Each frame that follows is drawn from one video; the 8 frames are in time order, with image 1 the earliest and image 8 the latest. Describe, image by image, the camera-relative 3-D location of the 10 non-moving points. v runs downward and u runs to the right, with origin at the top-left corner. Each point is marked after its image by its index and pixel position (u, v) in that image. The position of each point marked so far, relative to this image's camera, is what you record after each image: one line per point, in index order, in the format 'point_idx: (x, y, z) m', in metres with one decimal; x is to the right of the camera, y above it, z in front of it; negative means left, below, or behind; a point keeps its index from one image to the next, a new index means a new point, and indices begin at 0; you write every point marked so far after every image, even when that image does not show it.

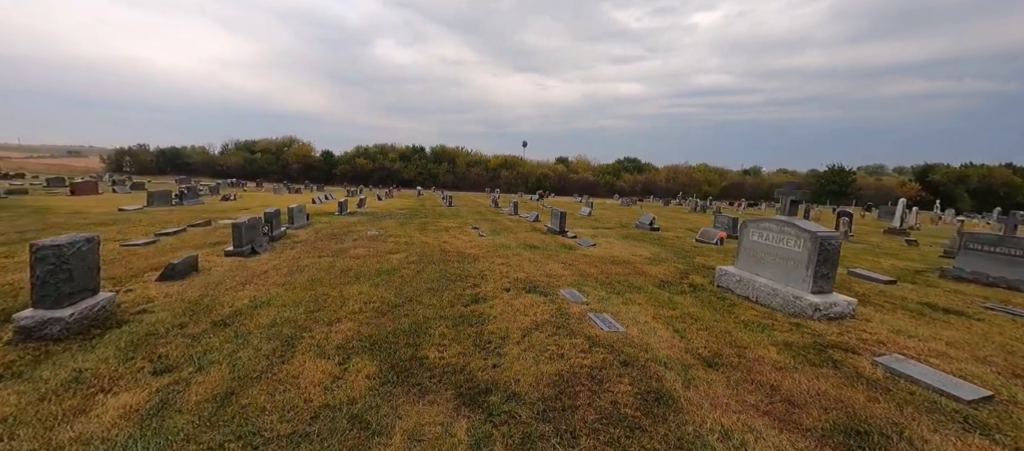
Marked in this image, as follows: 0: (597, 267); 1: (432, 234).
0: (+2.2, -1.1, +9.4) m
1: (-3.0, -0.3, +14.1) m
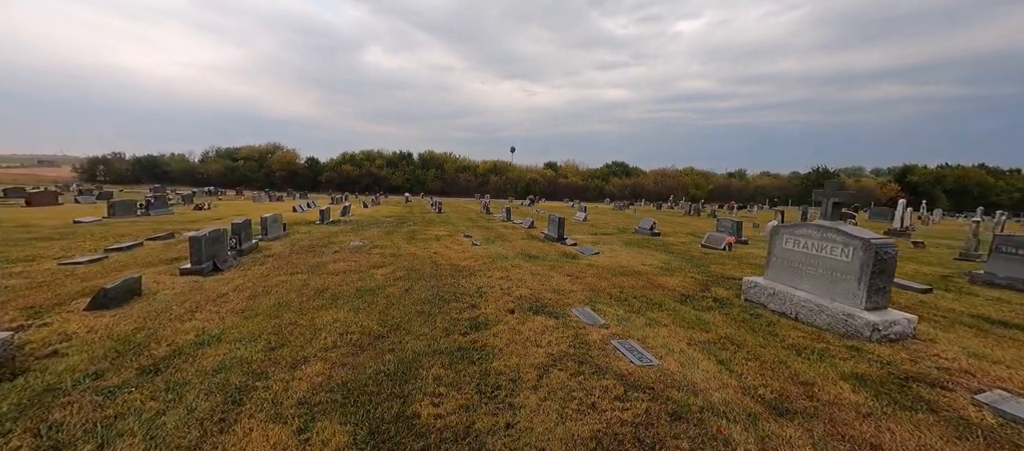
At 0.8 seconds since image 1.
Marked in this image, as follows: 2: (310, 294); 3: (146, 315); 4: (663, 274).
0: (+2.2, -1.2, +8.4) m
1: (-3.1, -0.6, +12.9) m
2: (-3.6, -1.2, +6.8) m
3: (-5.4, -1.3, +5.5) m
4: (+3.7, -1.2, +9.2) m
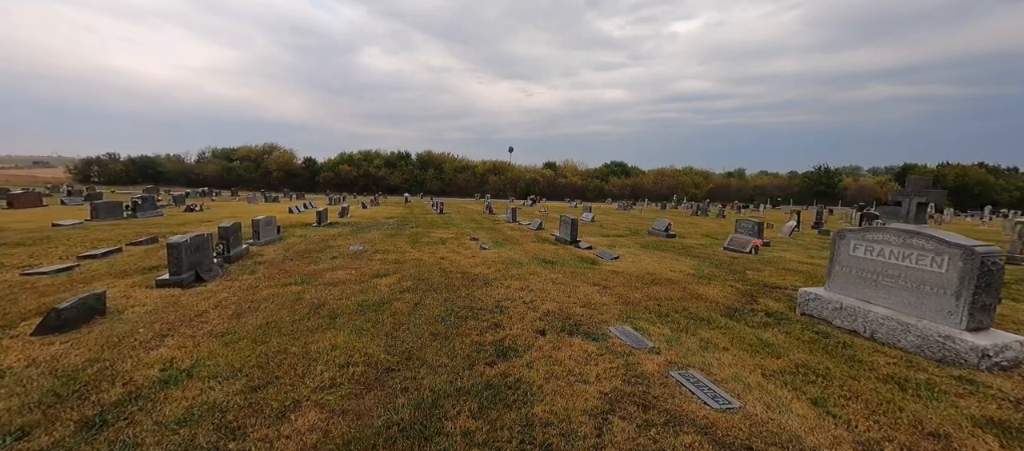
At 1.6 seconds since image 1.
0: (+2.6, -1.3, +7.5) m
1: (-2.8, -0.7, +12.0) m
2: (-3.2, -1.3, +5.8) m
3: (-5.0, -1.4, +4.6) m
4: (+4.1, -1.3, +8.2) m
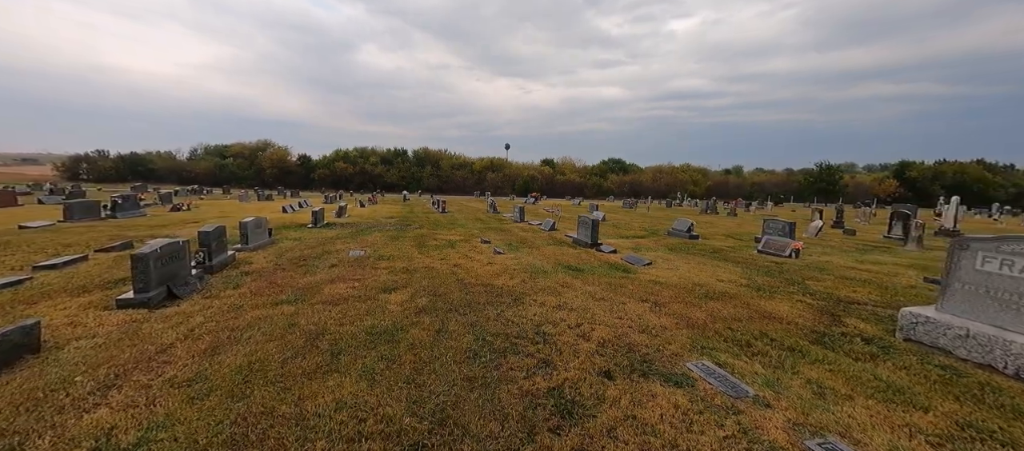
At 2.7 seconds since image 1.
0: (+3.2, -1.4, +6.4) m
1: (-2.2, -0.8, +10.8) m
2: (-2.6, -1.4, +4.6) m
3: (-4.4, -1.5, +3.4) m
4: (+4.7, -1.3, +7.1) m
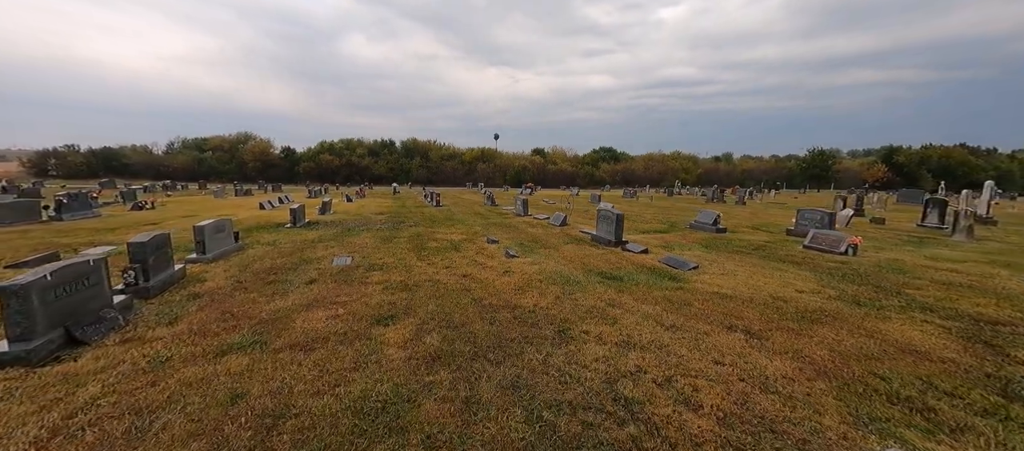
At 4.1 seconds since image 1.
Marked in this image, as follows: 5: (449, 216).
0: (+3.7, -1.4, +4.7) m
1: (-1.8, -0.8, +9.0) m
2: (-2.0, -1.6, +2.8) m
3: (-3.7, -1.8, +1.5) m
4: (+5.2, -1.3, +5.5) m
5: (-3.0, +0.5, +18.2) m
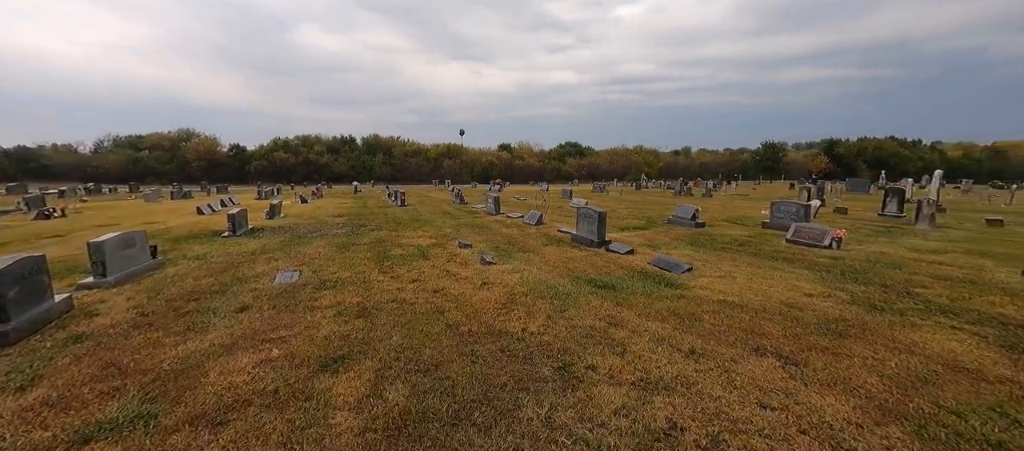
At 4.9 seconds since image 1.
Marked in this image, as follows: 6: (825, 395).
0: (+3.6, -1.4, +4.0) m
1: (-2.3, -0.9, +7.8) m
2: (-1.9, -1.8, +1.6) m
3: (-3.6, -2.0, +0.2) m
4: (+5.0, -1.3, +4.9) m
5: (-4.4, +0.4, +16.9) m
6: (+2.8, -1.5, +3.4) m
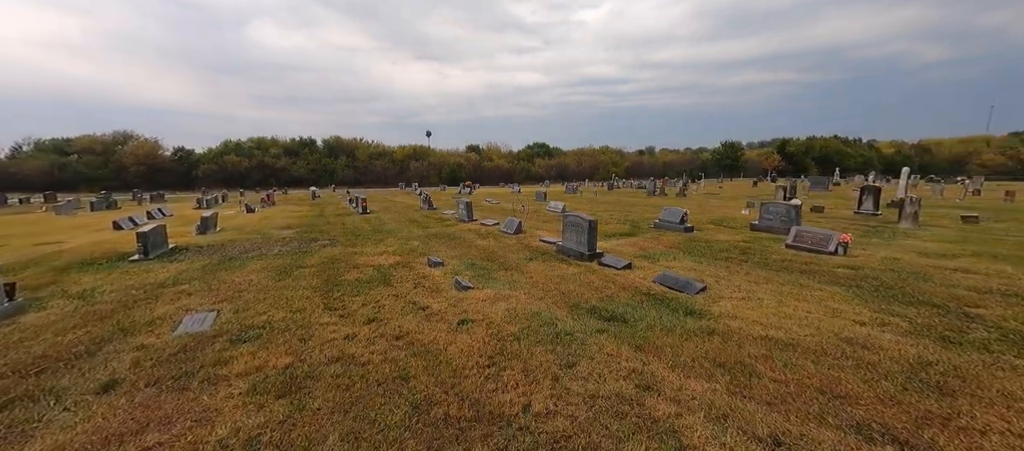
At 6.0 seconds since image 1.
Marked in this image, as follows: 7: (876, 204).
0: (+3.6, -1.6, +2.9) m
1: (-2.6, -1.3, +6.1) m
2: (-1.7, -2.1, 0.0) m
3: (-3.2, -2.4, -1.5) m
4: (+4.9, -1.4, +3.9) m
5: (-5.4, 0.0, +15.0) m
6: (+2.9, -1.7, +2.1) m
7: (+16.2, +0.9, +16.7) m
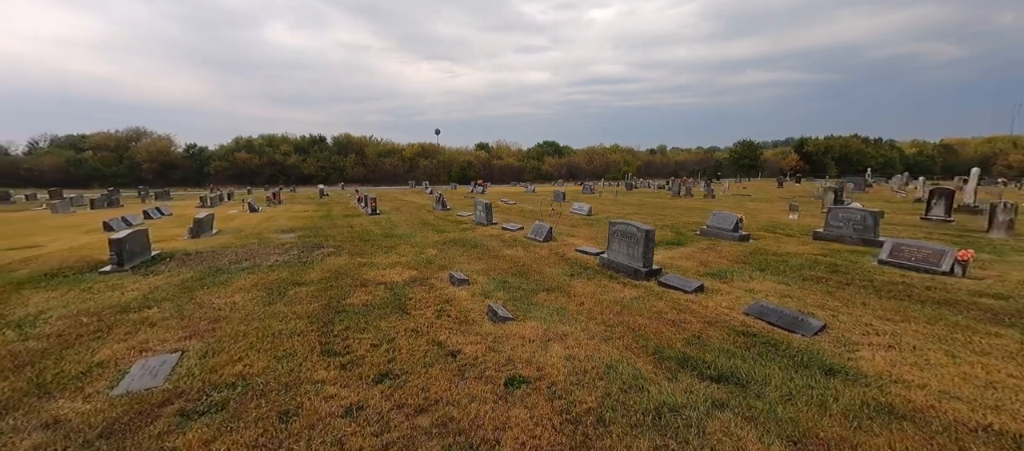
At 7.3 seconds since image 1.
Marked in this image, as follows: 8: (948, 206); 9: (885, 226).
0: (+4.2, -1.9, +1.2) m
1: (-1.8, -1.5, +4.6) m
2: (-1.1, -2.3, -1.5) m
3: (-2.6, -2.6, -3.0) m
4: (+5.6, -1.7, +2.2) m
5: (-4.5, -0.1, +13.5) m
6: (+3.5, -2.0, +0.5) m
7: (+17.2, +0.6, +14.8) m
8: (+17.2, +0.8, +14.7) m
9: (+13.8, 0.0, +13.8) m
